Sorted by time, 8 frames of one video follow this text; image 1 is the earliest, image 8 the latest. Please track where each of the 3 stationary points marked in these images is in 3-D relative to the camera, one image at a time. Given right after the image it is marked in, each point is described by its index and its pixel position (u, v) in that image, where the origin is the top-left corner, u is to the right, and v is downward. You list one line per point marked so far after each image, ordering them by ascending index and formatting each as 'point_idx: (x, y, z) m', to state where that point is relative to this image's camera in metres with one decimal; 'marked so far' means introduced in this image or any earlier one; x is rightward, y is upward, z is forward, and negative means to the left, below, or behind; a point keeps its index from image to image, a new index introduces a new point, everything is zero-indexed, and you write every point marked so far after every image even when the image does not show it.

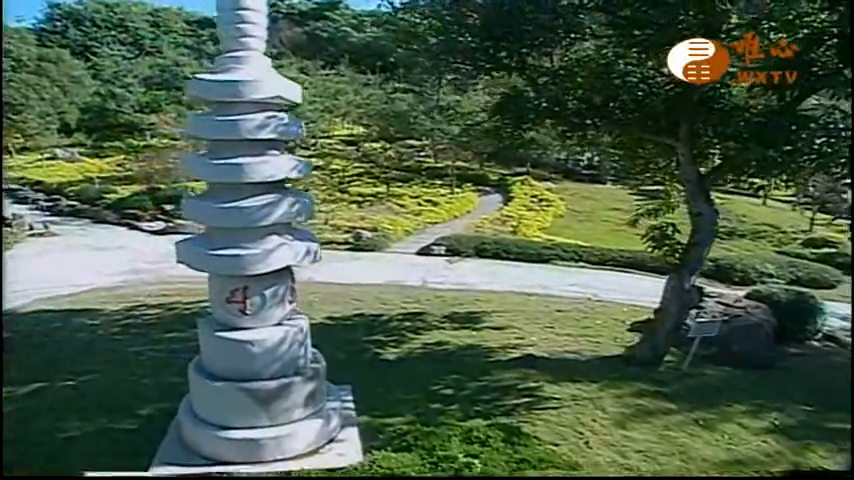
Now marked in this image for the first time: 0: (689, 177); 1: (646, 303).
0: (+2.2, +0.5, +6.8) m
1: (+2.3, -0.7, +8.7) m
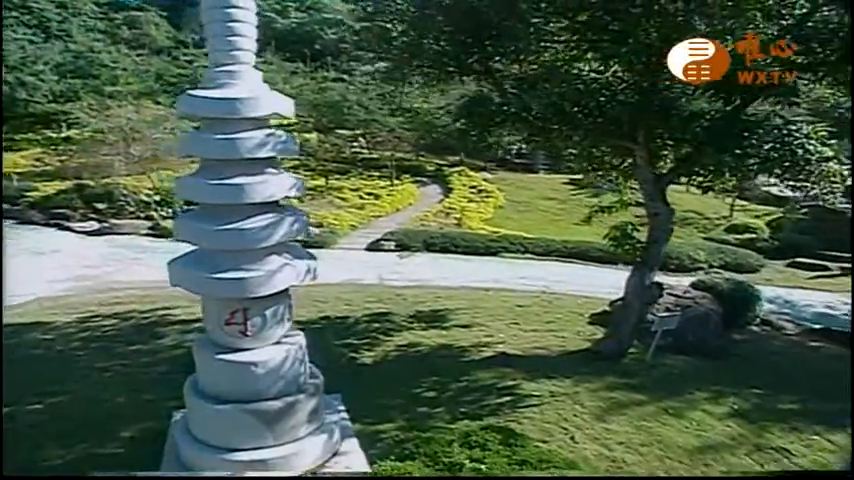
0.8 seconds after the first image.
0: (+2.0, +0.5, +7.2) m
1: (+1.9, -0.6, +9.1) m
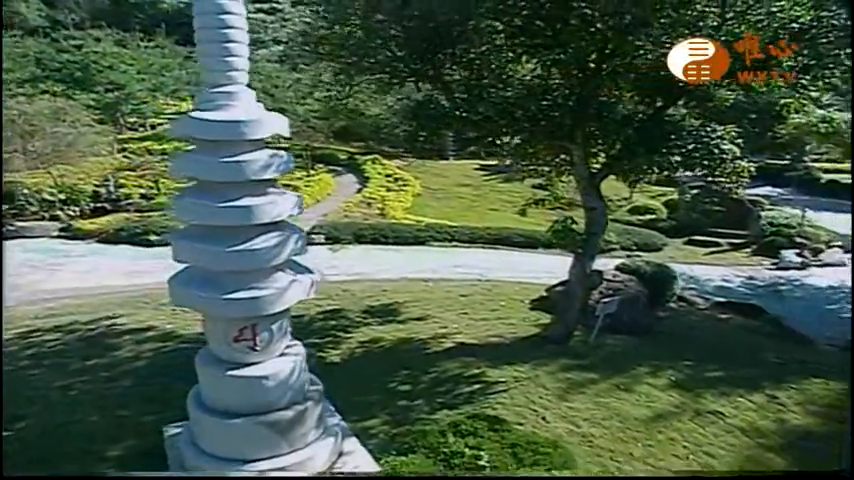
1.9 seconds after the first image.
0: (+1.5, +0.6, +7.8) m
1: (+1.2, -0.5, +9.7) m
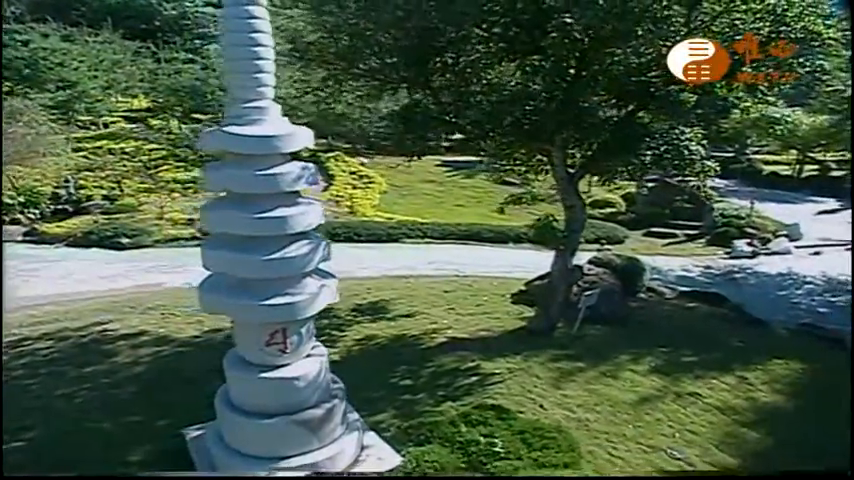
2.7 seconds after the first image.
0: (+1.4, +0.7, +8.2) m
1: (+0.9, -0.4, +10.2) m
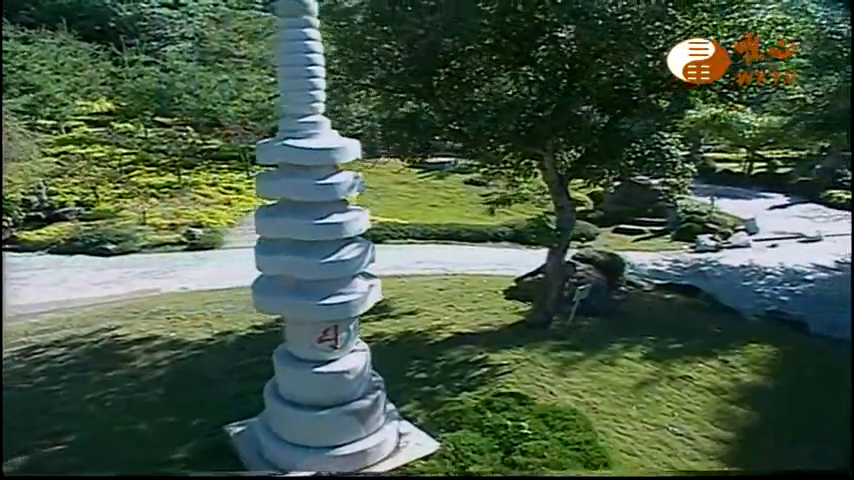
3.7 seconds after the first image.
0: (+1.4, +0.7, +8.8) m
1: (+0.8, -0.4, +10.7) m
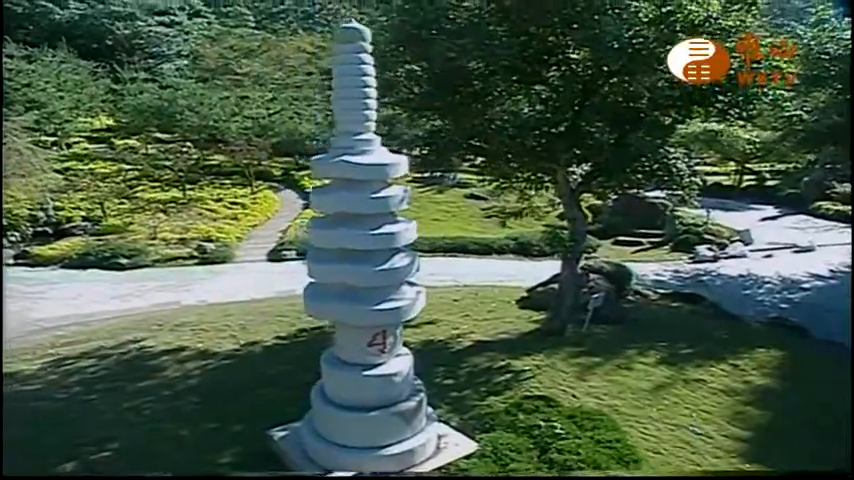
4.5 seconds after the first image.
0: (+1.5, +0.5, +9.2) m
1: (+1.0, -0.6, +11.0) m
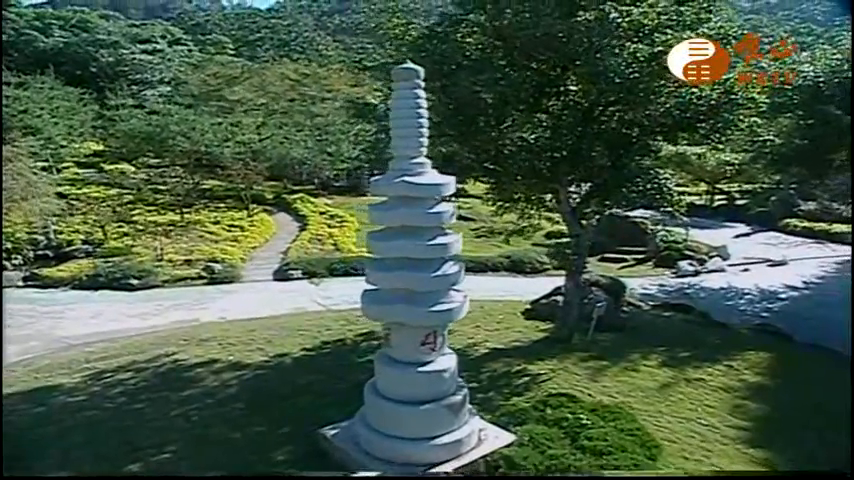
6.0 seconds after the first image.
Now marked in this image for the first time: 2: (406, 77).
0: (+1.7, +0.4, +9.9) m
1: (+1.1, -0.8, +11.8) m
2: (-0.1, +1.2, +5.8) m
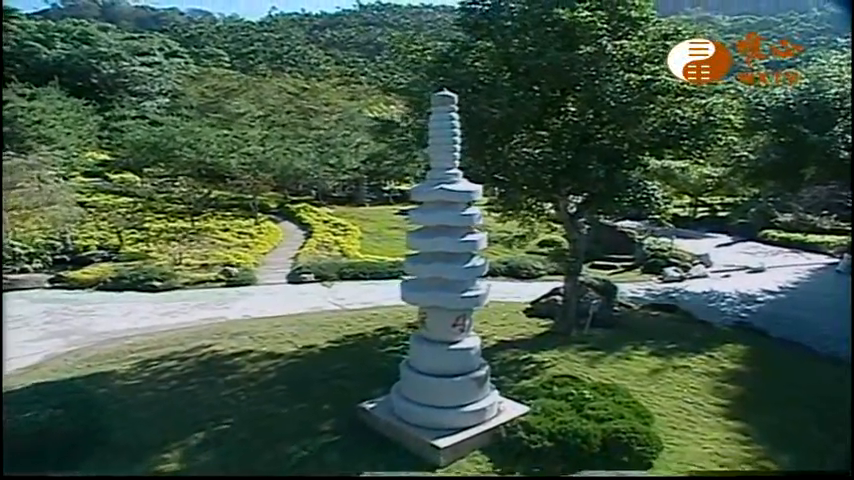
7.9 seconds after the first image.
0: (+1.9, +0.3, +11.1) m
1: (+1.2, -0.9, +12.8) m
2: (+0.1, +1.2, +6.9) m
